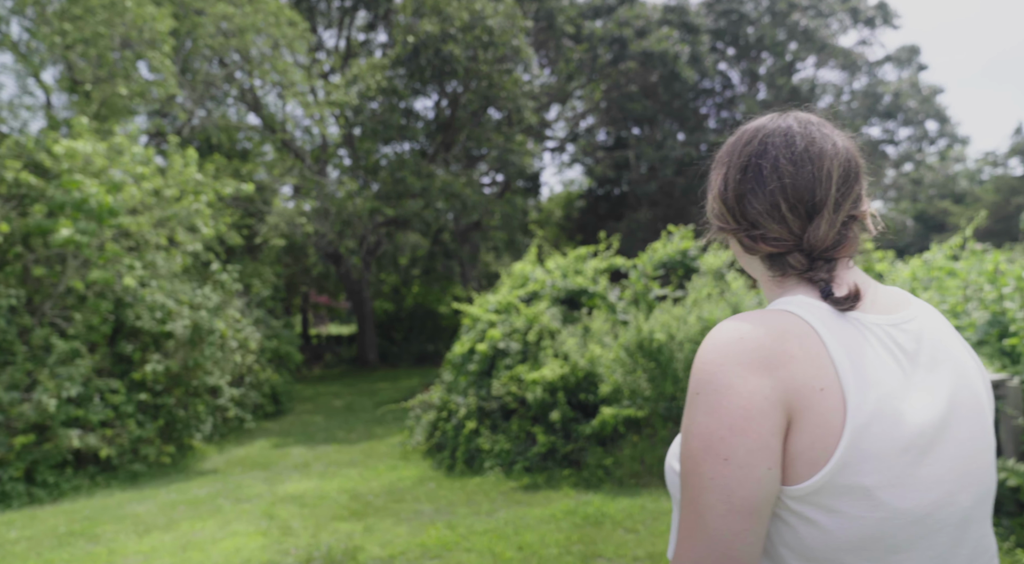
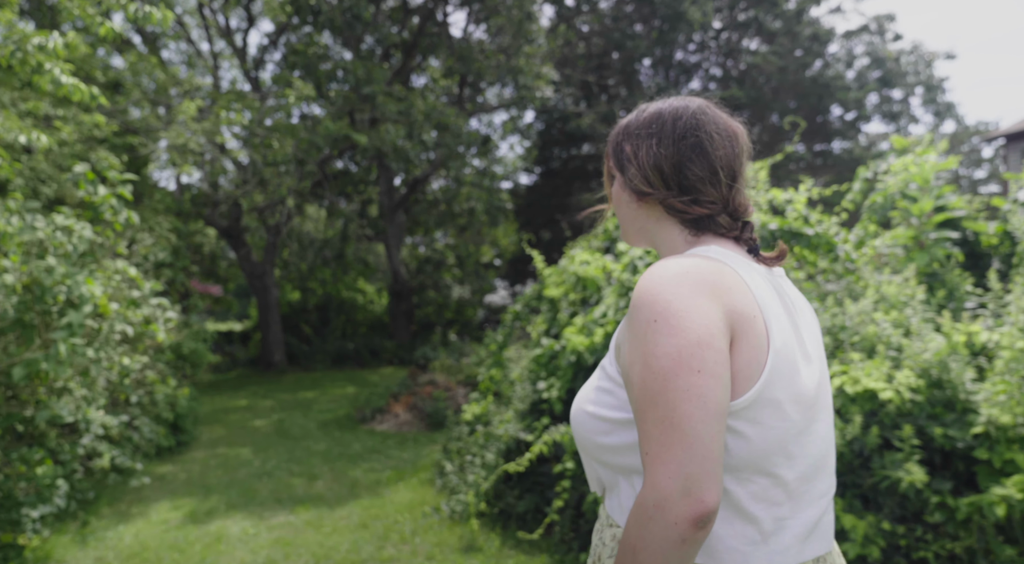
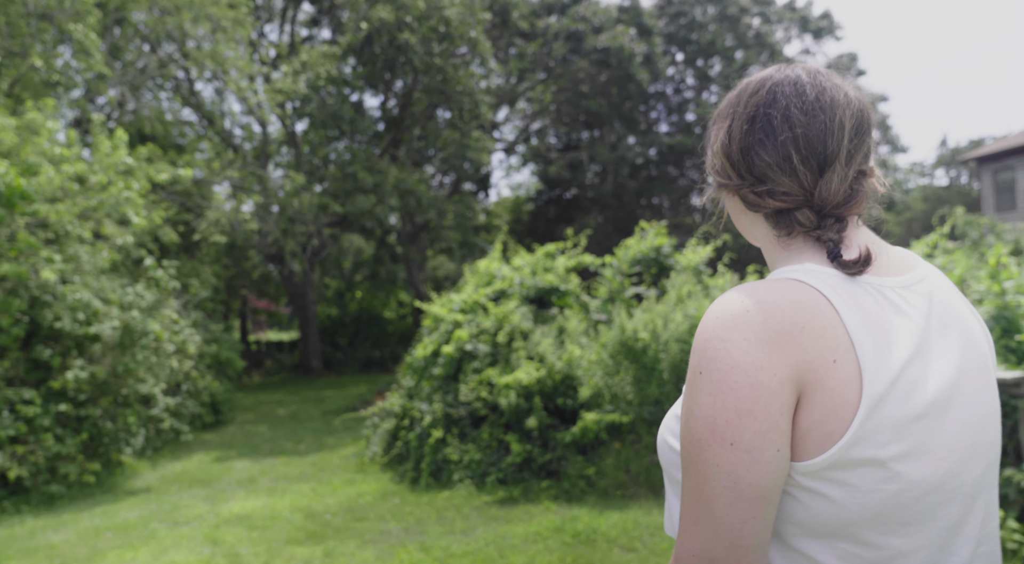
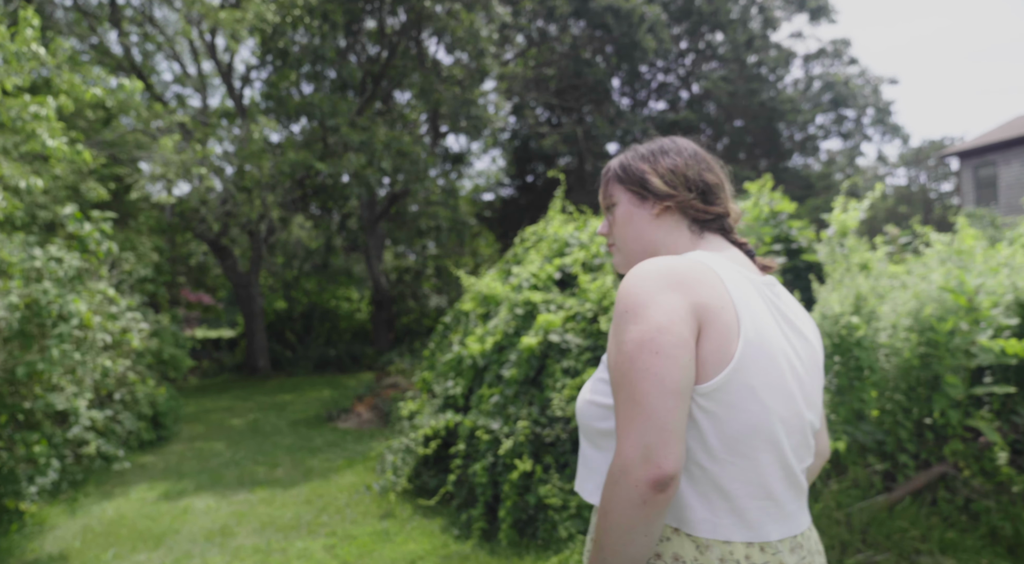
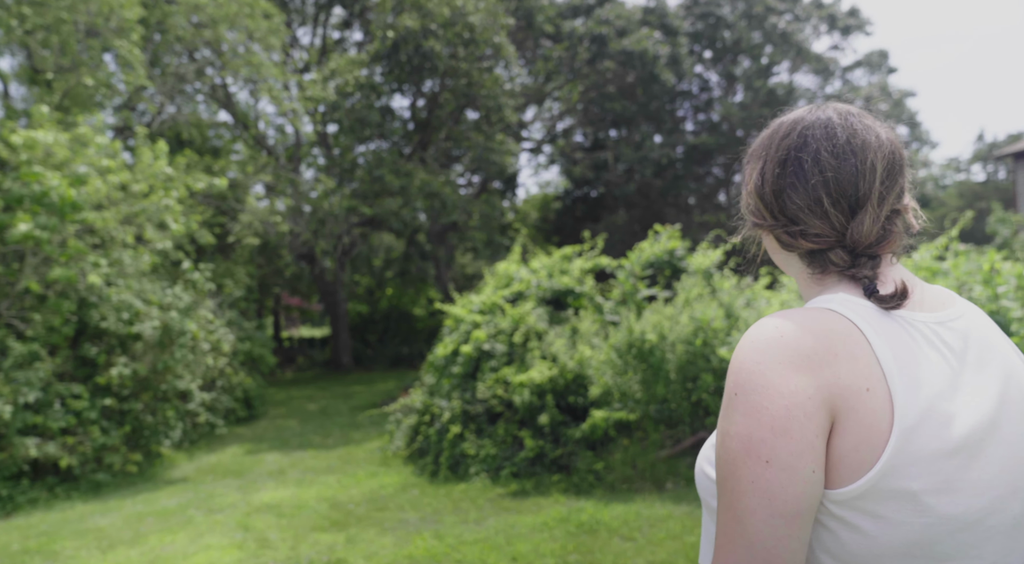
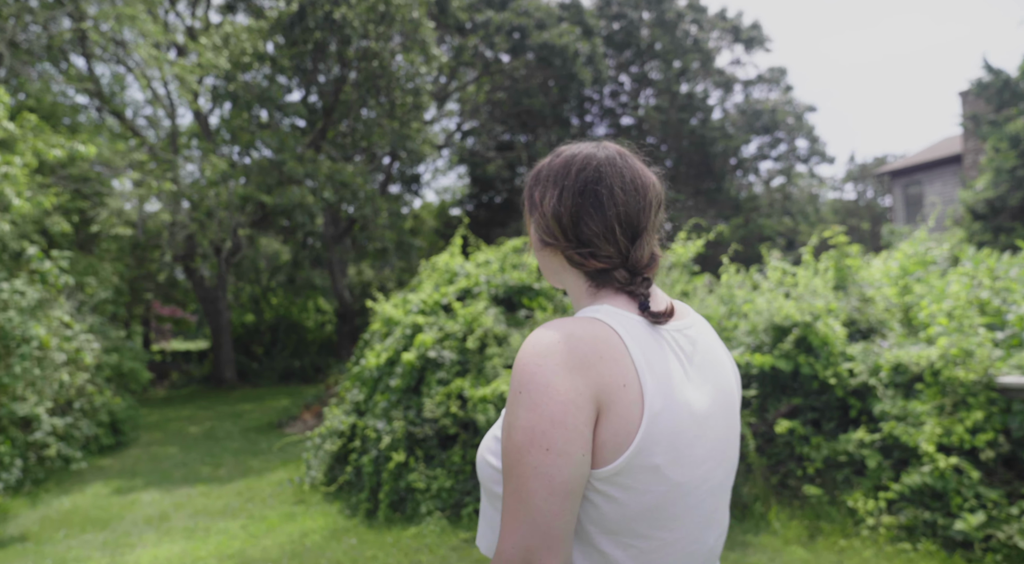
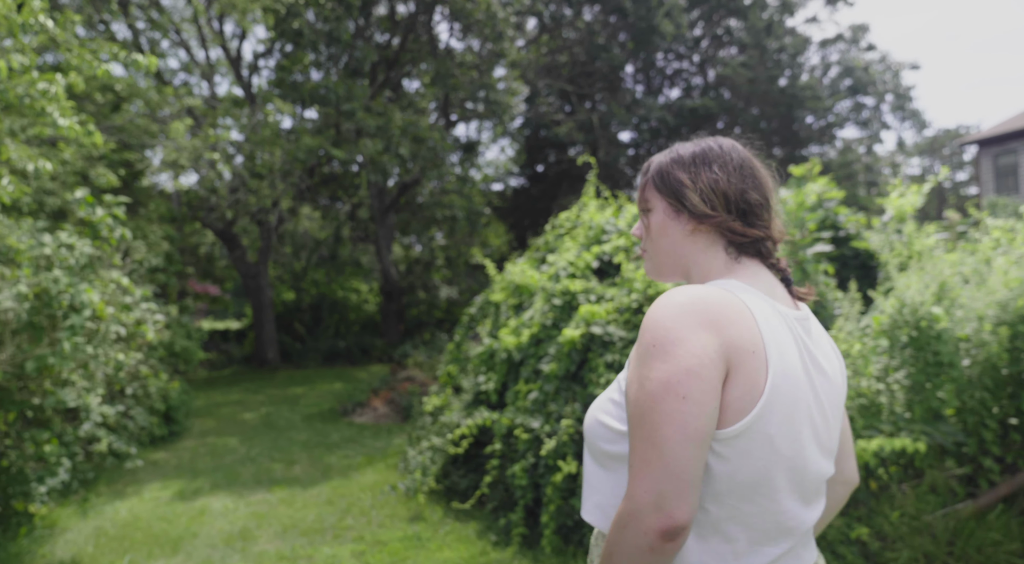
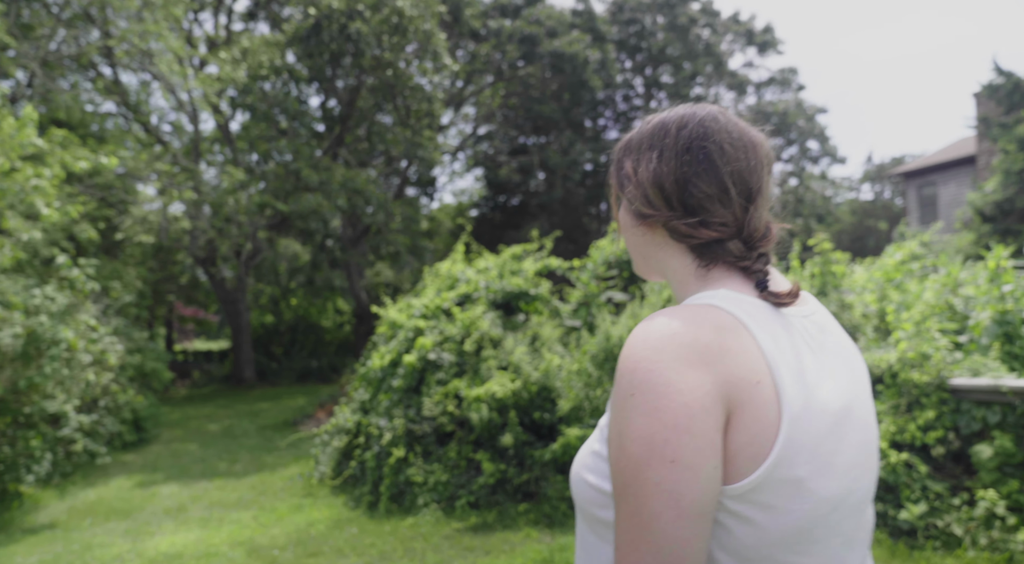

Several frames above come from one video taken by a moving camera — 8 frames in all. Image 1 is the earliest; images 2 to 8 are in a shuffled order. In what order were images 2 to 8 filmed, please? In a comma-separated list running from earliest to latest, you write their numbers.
5, 3, 8, 6, 4, 7, 2
